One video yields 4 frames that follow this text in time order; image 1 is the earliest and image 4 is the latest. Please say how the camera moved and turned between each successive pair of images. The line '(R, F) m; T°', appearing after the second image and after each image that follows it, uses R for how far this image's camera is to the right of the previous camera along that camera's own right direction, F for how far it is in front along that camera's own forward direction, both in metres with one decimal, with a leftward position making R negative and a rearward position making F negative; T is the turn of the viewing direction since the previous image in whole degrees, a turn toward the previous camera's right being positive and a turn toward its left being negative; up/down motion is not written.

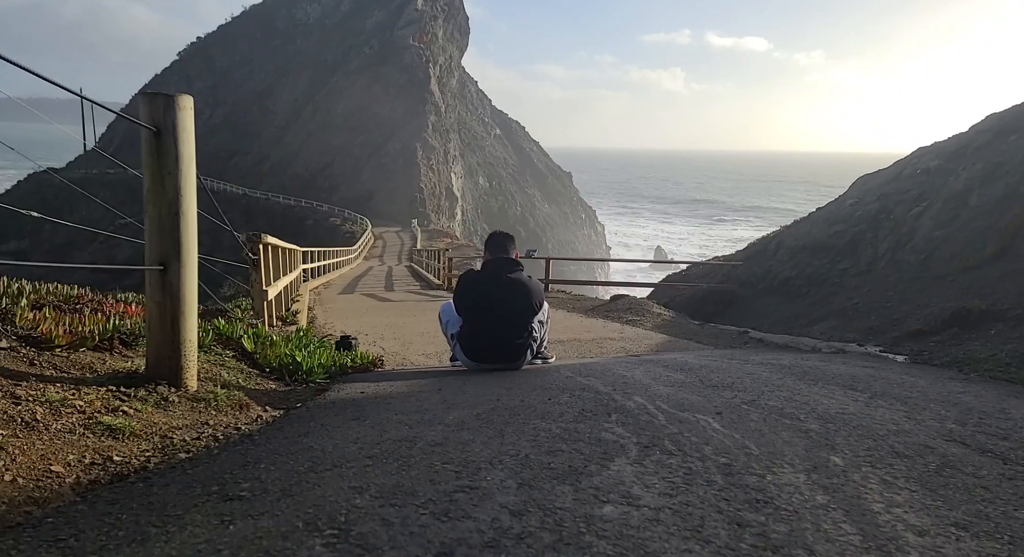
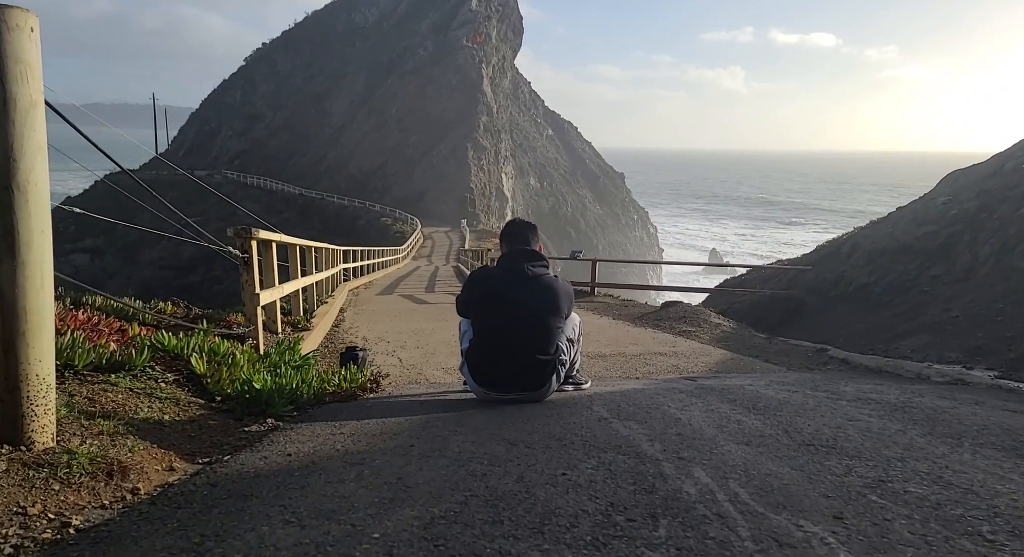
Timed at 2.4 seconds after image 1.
(+0.2, +1.3) m; -4°
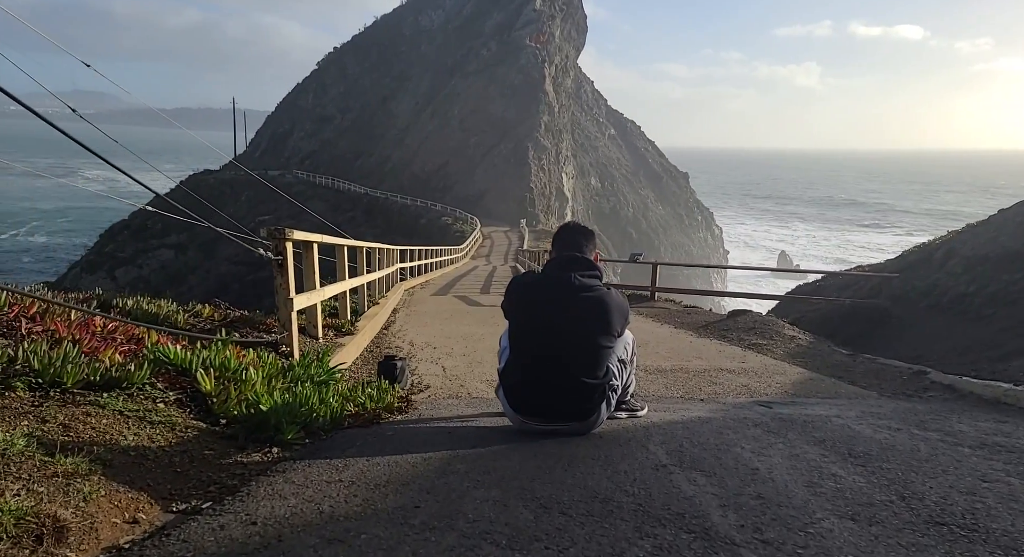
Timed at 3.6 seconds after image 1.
(+0.1, +0.7) m; -5°
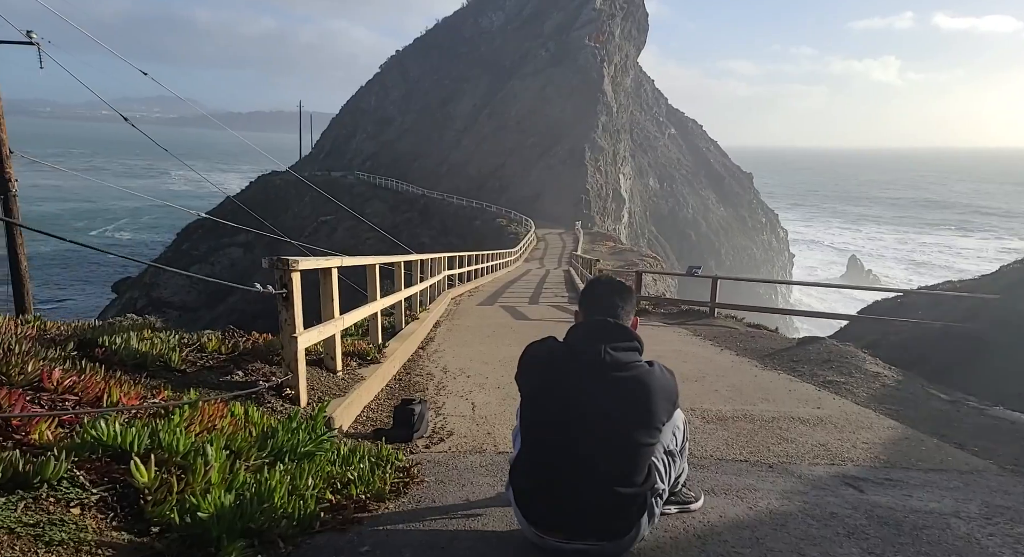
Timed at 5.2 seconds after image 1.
(+0.2, +1.0) m; -4°
